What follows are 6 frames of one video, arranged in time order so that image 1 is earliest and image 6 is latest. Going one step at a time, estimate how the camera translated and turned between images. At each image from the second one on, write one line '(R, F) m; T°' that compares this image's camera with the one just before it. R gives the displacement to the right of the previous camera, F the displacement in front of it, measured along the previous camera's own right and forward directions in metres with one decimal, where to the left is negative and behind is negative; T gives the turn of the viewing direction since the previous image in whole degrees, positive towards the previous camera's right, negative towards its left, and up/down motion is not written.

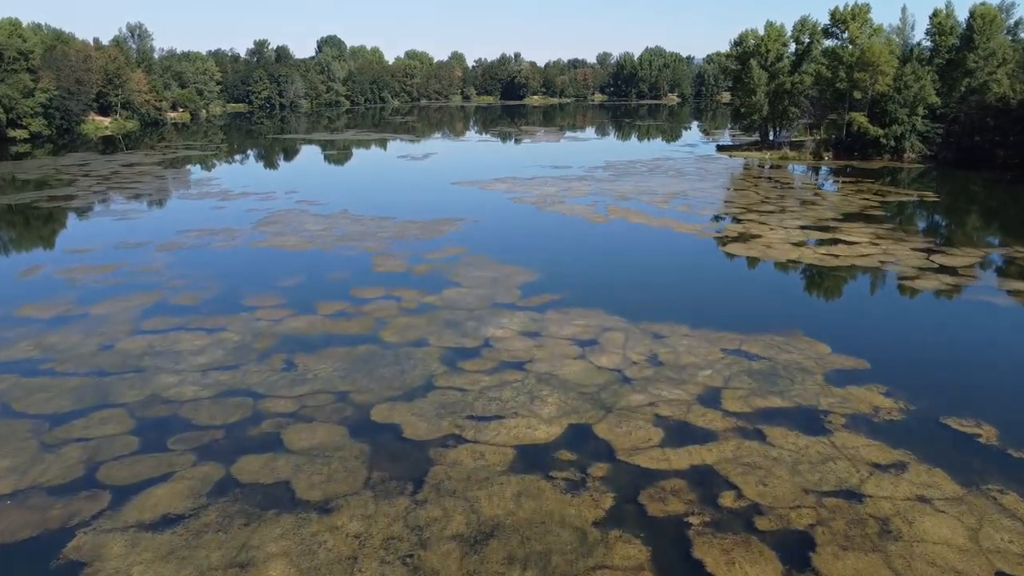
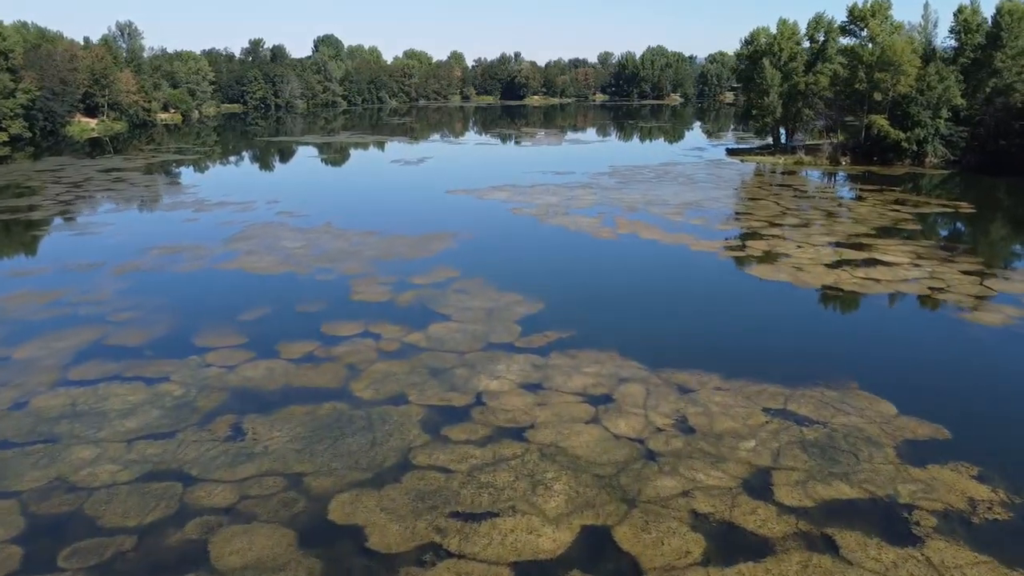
(+0.1, +2.7) m; 0°
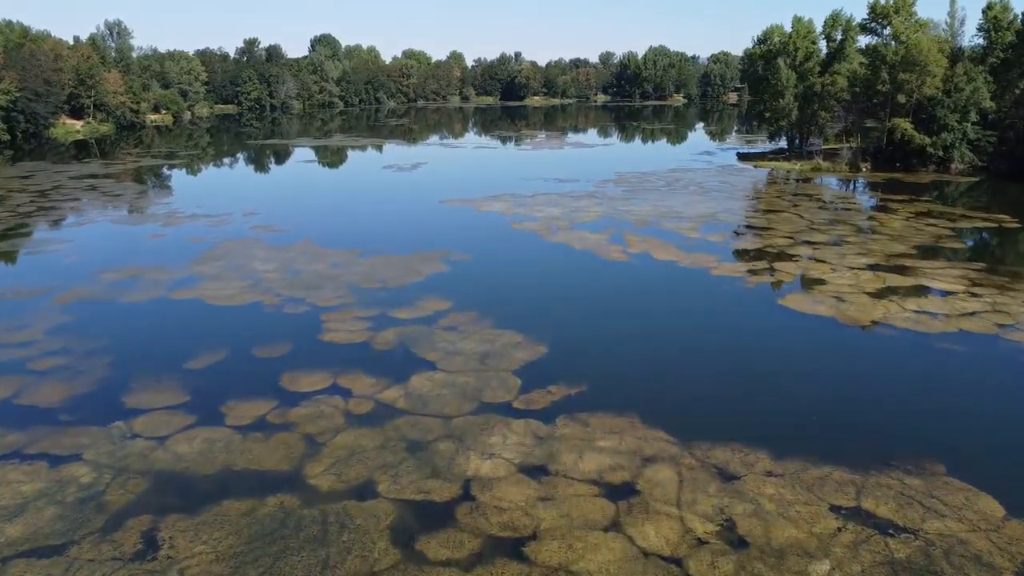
(+0.1, +2.8) m; 0°
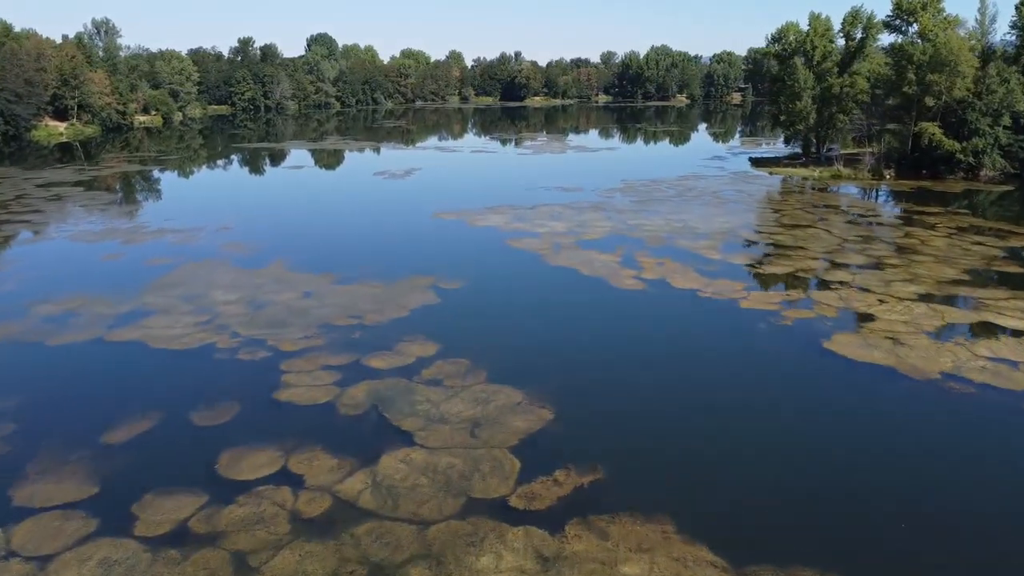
(+0.1, +2.9) m; 0°
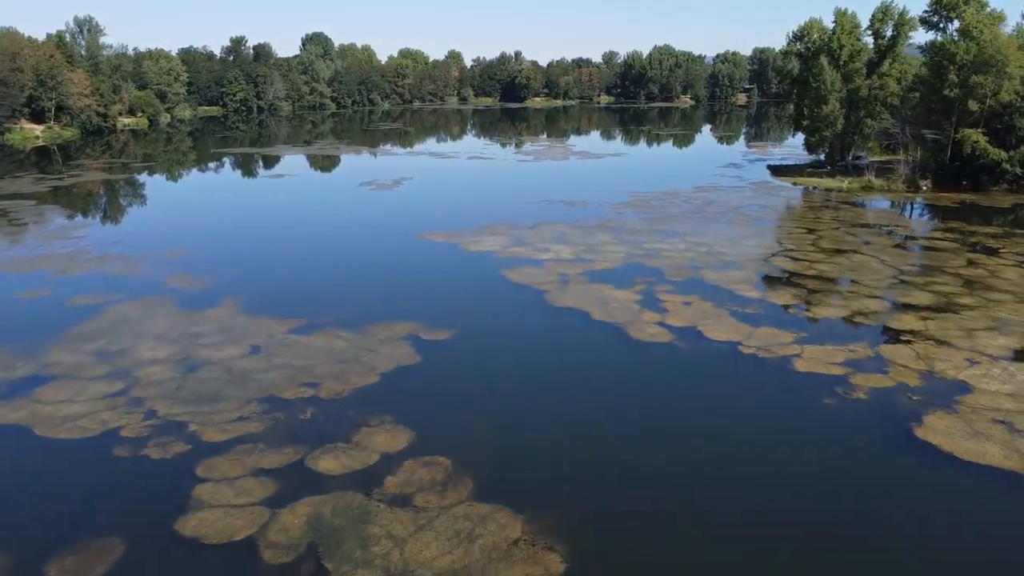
(+0.1, +3.8) m; 0°
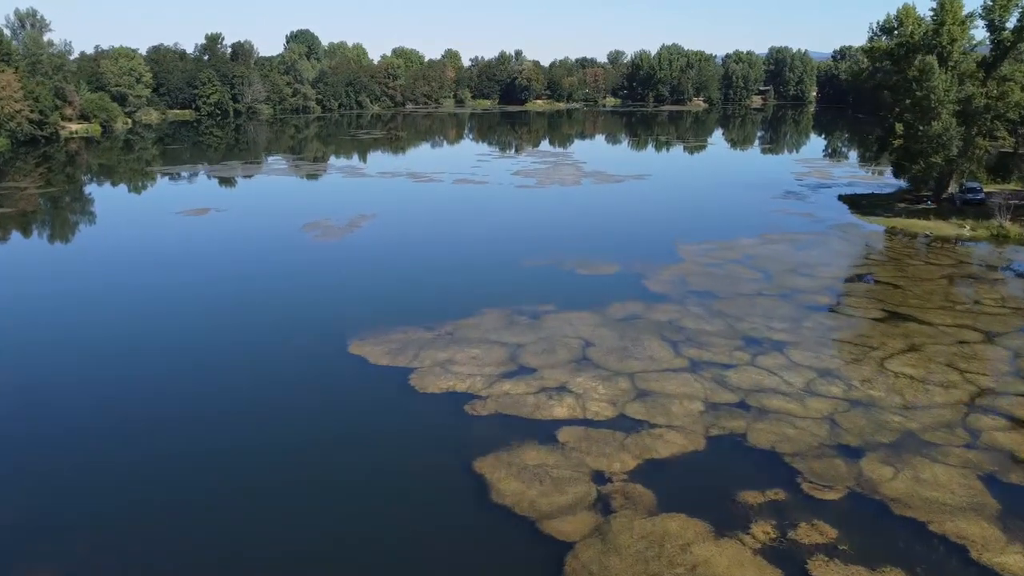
(+0.2, +10.6) m; 0°
